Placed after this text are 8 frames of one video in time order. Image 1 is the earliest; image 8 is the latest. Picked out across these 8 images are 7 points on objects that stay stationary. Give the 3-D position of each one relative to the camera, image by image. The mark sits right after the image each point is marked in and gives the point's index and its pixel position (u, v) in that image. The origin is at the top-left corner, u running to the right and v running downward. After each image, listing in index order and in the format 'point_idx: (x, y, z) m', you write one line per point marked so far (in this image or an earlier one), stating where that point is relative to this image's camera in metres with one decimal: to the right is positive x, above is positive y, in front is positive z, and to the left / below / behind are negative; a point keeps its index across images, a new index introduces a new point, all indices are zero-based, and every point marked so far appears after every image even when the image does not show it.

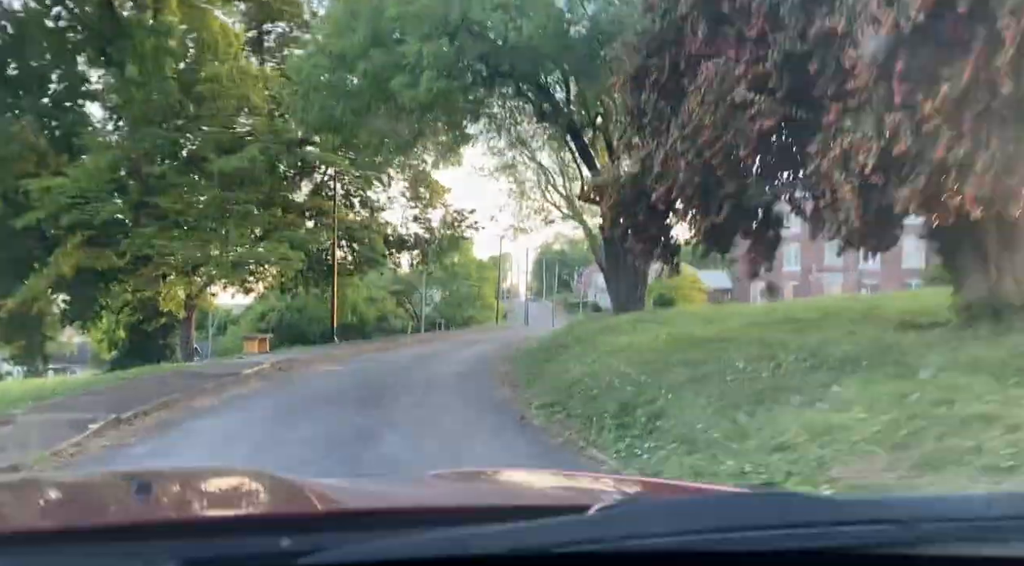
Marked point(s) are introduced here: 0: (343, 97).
0: (-3.6, +4.1, +16.8) m
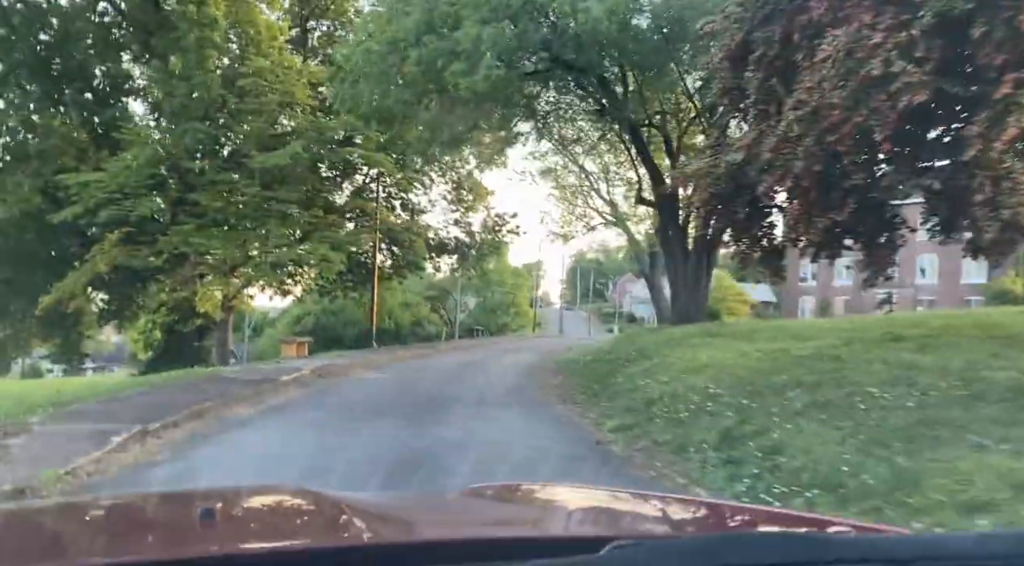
0: (-2.4, +4.0, +15.8) m
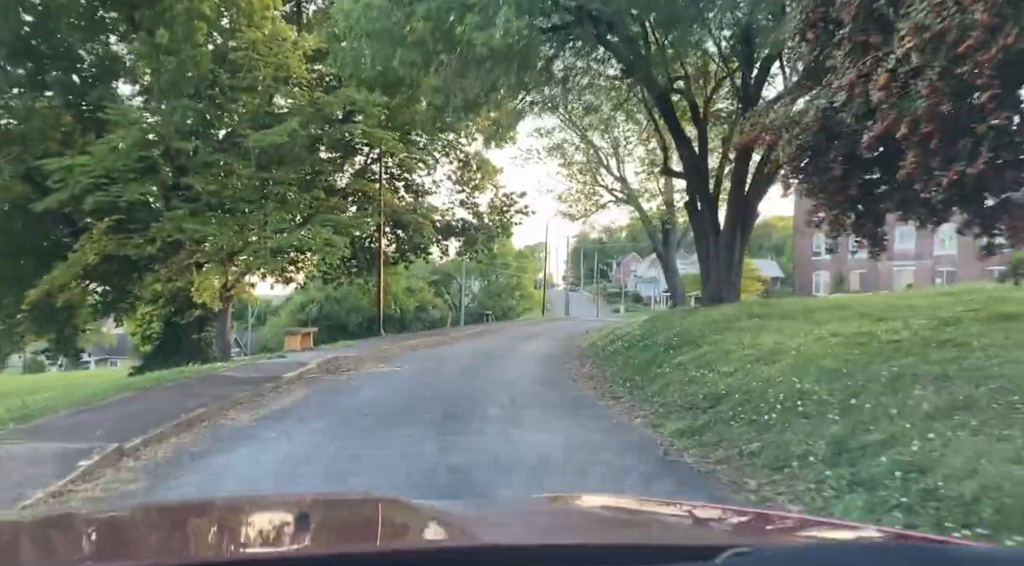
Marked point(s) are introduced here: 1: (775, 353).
0: (-2.0, +4.3, +14.2) m
1: (+3.1, -0.8, +9.2) m
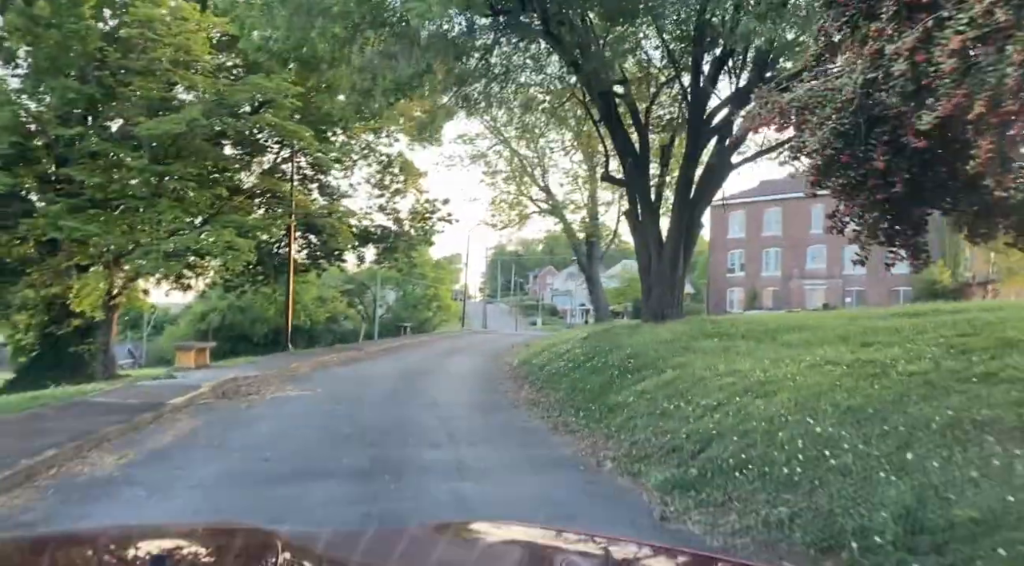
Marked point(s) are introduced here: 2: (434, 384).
0: (-3.0, +4.2, +12.3) m
1: (+2.5, -1.0, +7.8) m
2: (-1.5, -2.0, +15.3) m
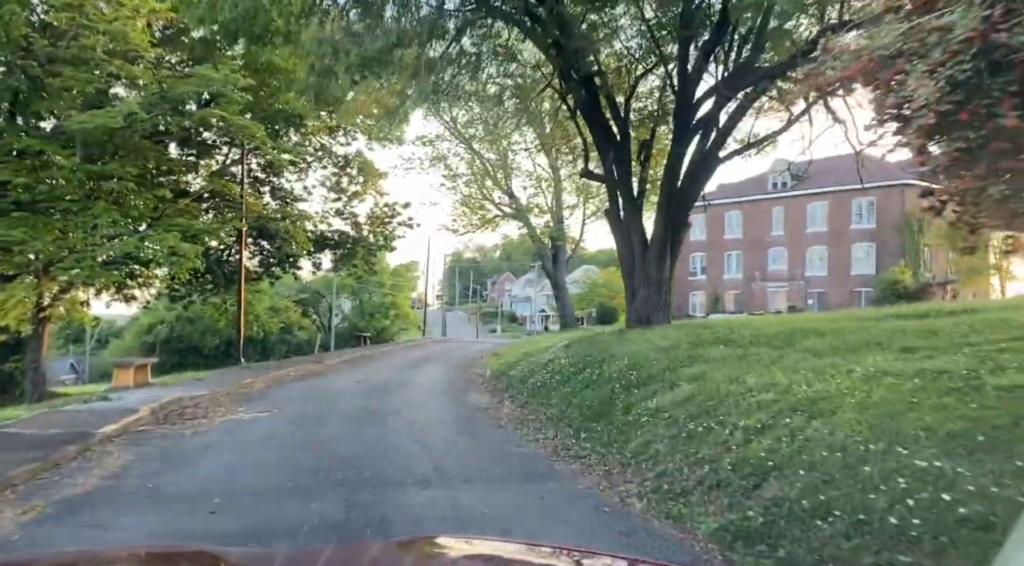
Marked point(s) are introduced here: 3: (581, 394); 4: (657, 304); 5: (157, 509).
0: (-3.3, +4.1, +10.8) m
1: (+2.5, -1.0, +6.6) m
2: (-1.9, -2.1, +13.9) m
3: (+1.0, -1.5, +10.7) m
4: (+3.1, -0.4, +16.7) m
5: (-2.9, -1.9, +6.3) m
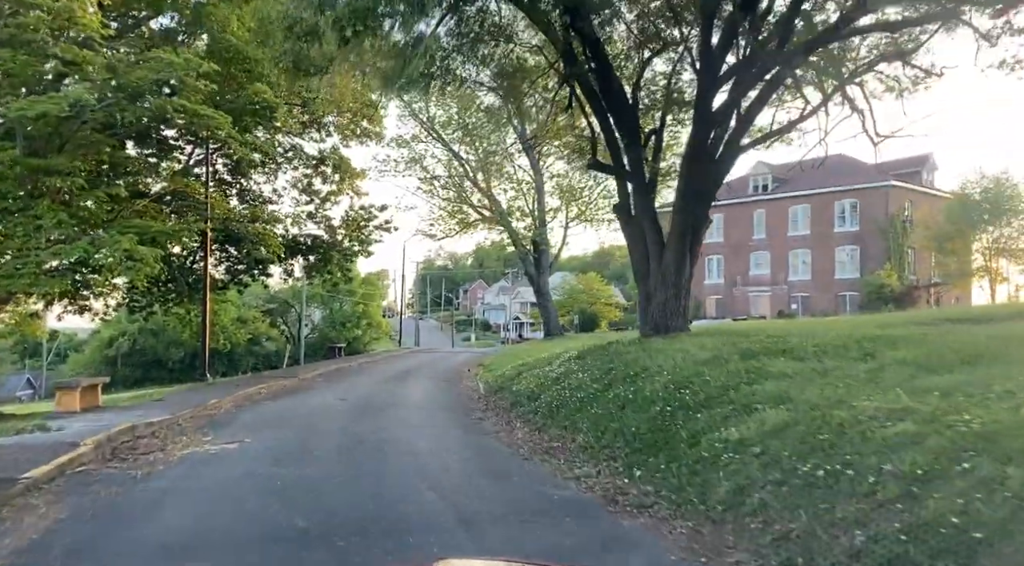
0: (-3.1, +4.0, +8.9) m
1: (+3.0, -0.9, +4.9) m
2: (-1.7, -2.2, +12.0) m
3: (+1.2, -1.5, +8.9) m
4: (+3.1, -0.5, +15.1) m
5: (-2.5, -1.9, +4.4) m
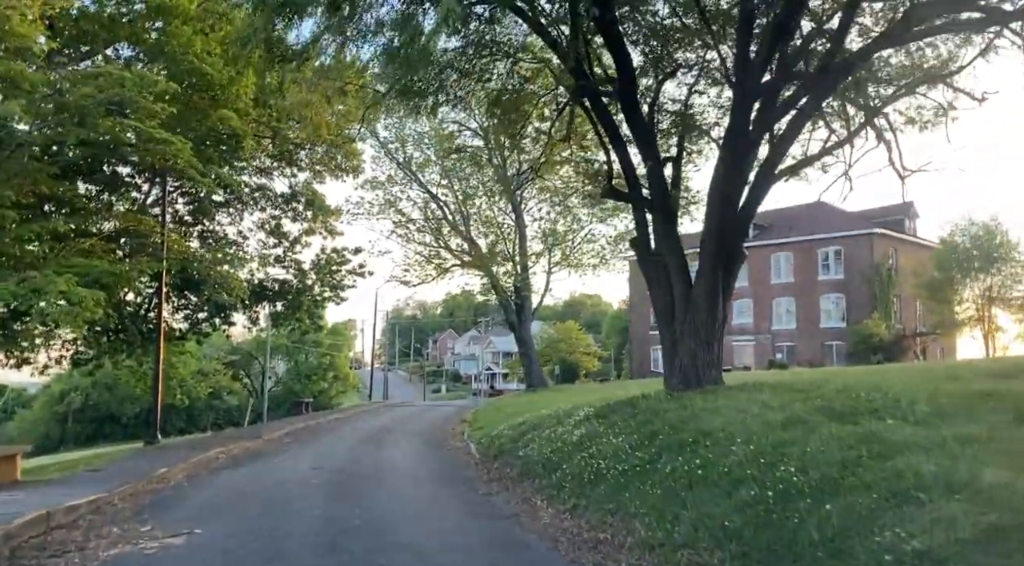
0: (-2.8, +3.6, +7.0) m
1: (+3.5, -1.0, +2.9) m
2: (-1.5, -2.7, +9.6) m
3: (+1.6, -1.9, +6.8) m
4: (+3.2, -1.3, +13.0) m
5: (-1.9, -1.9, +2.1) m
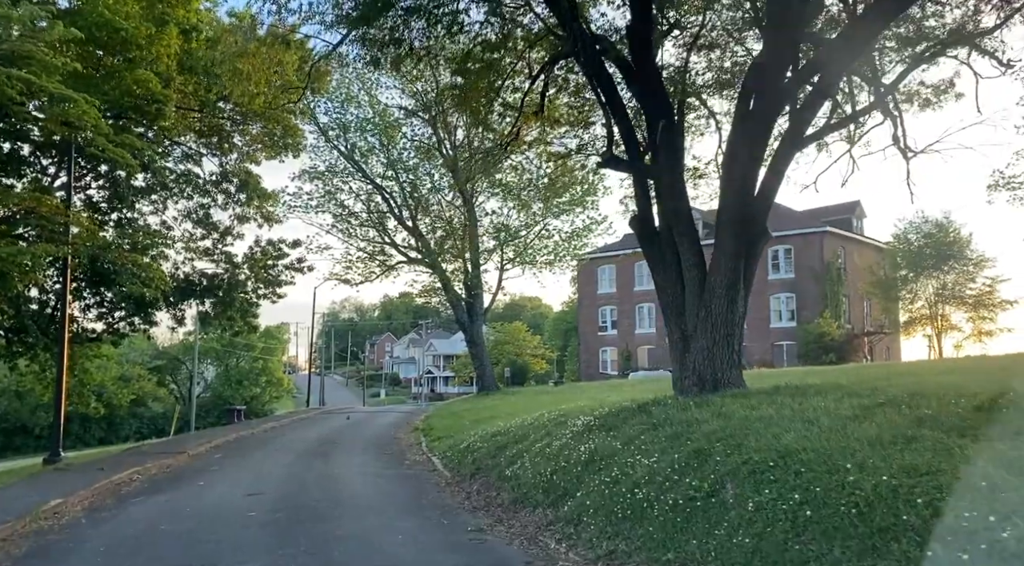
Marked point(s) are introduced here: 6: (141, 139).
0: (-2.5, +3.9, +4.5) m
1: (+4.0, -0.8, +0.9) m
2: (-1.4, -2.5, +7.3) m
3: (+1.8, -1.6, +4.7) m
4: (+3.0, -1.1, +11.1) m
5: (-1.3, -1.7, -0.2) m
6: (-9.1, +3.5, +18.9) m
